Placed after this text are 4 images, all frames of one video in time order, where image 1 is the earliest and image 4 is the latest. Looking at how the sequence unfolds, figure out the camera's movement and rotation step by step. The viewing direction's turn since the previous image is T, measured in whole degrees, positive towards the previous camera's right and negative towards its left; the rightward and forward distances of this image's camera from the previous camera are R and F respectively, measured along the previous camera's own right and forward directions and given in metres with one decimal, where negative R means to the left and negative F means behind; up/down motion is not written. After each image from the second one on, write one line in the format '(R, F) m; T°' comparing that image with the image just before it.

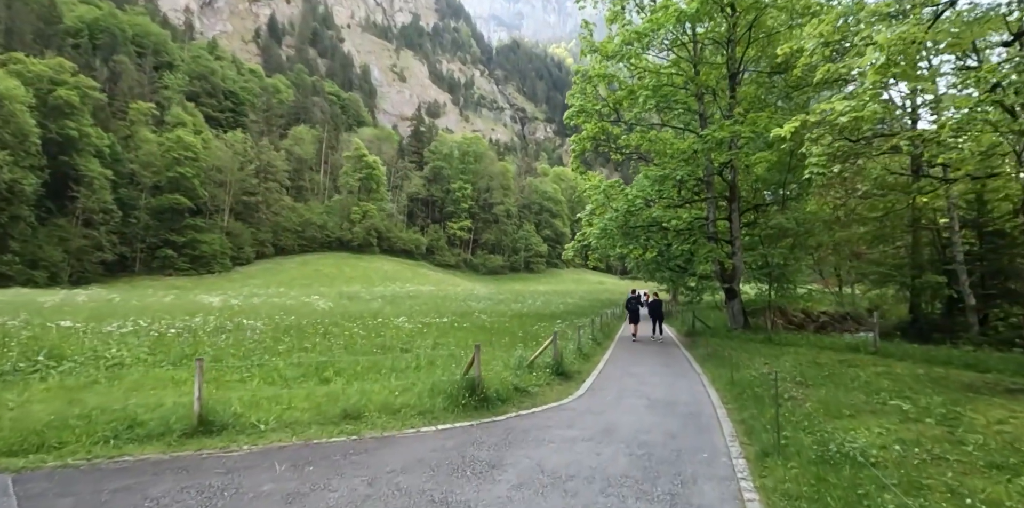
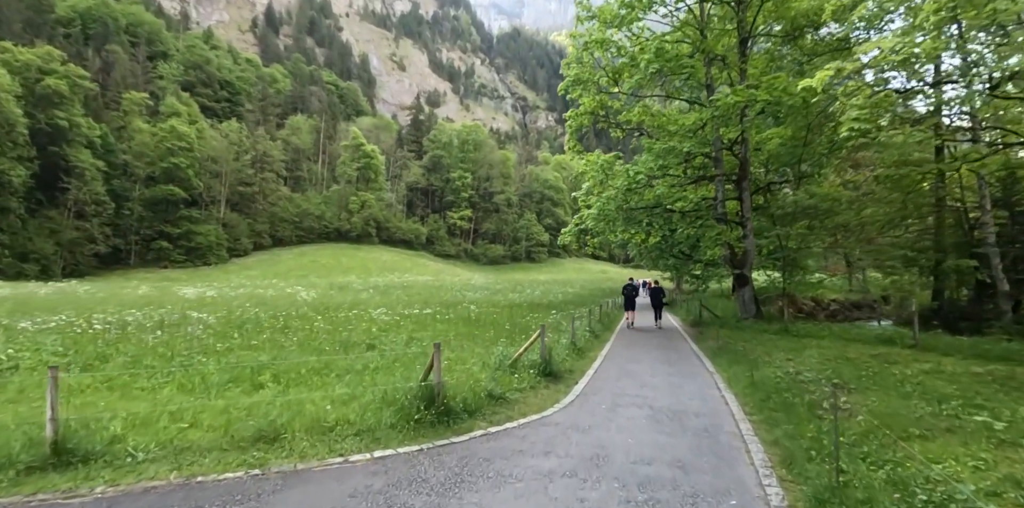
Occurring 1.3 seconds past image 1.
(+0.5, +2.0) m; 0°
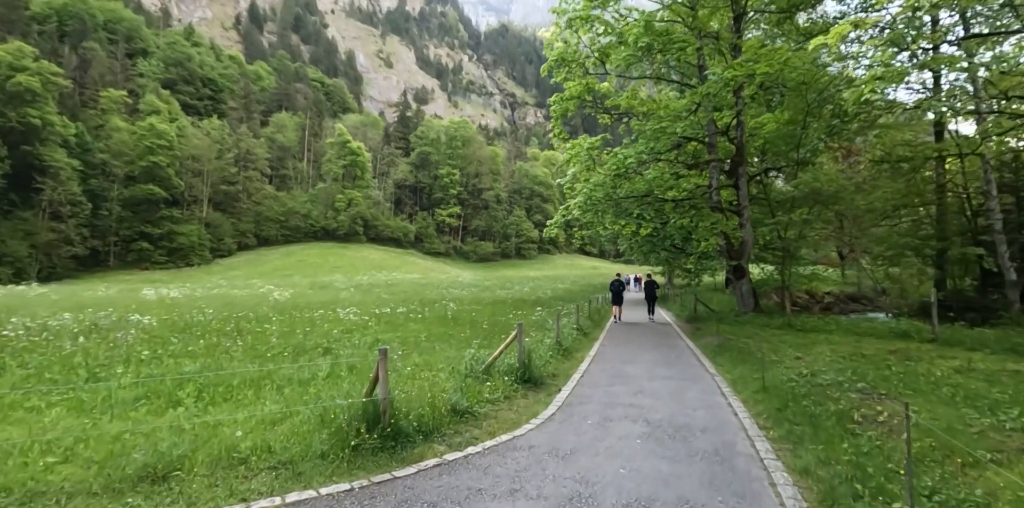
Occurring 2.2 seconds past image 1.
(+0.4, +1.4) m; +1°
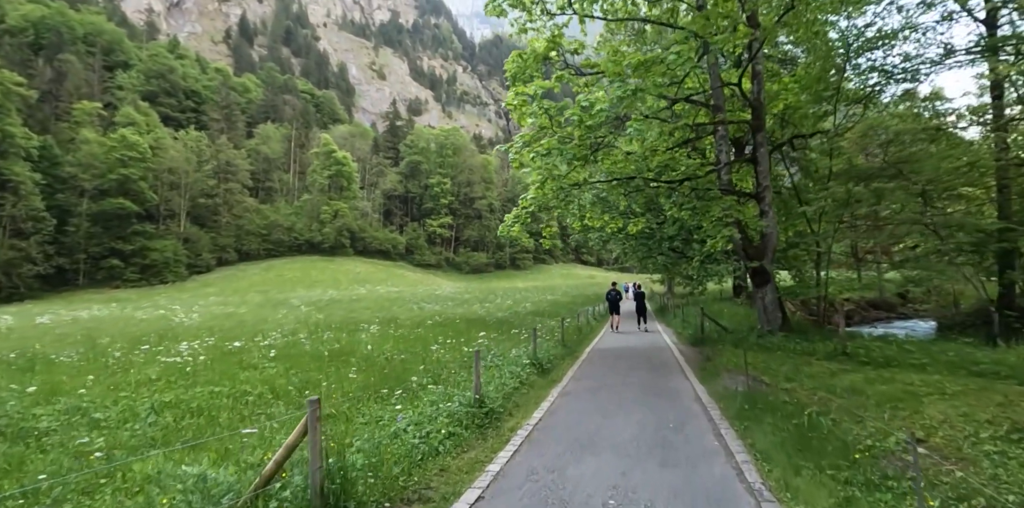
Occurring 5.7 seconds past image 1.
(+1.8, +5.4) m; 0°
